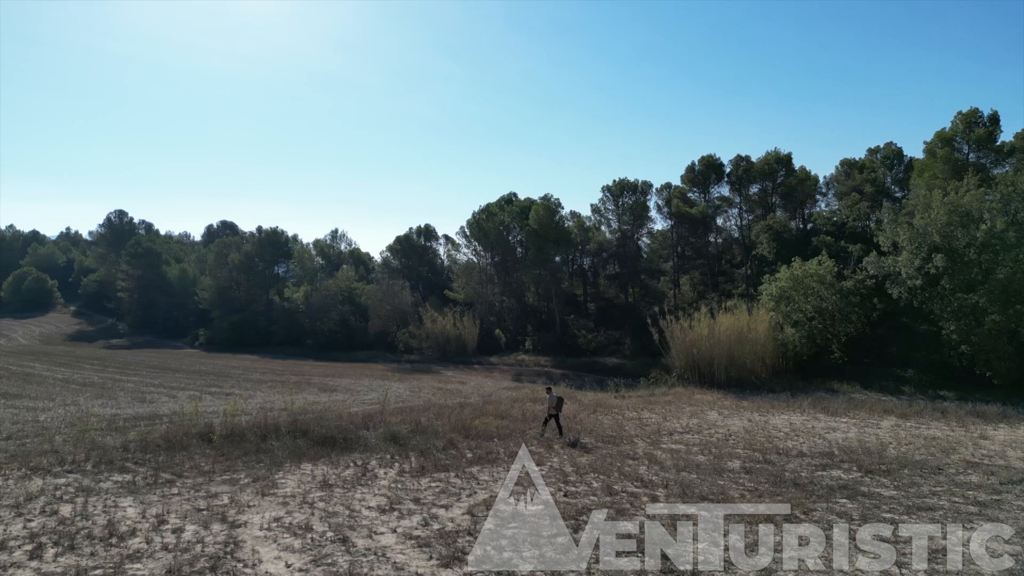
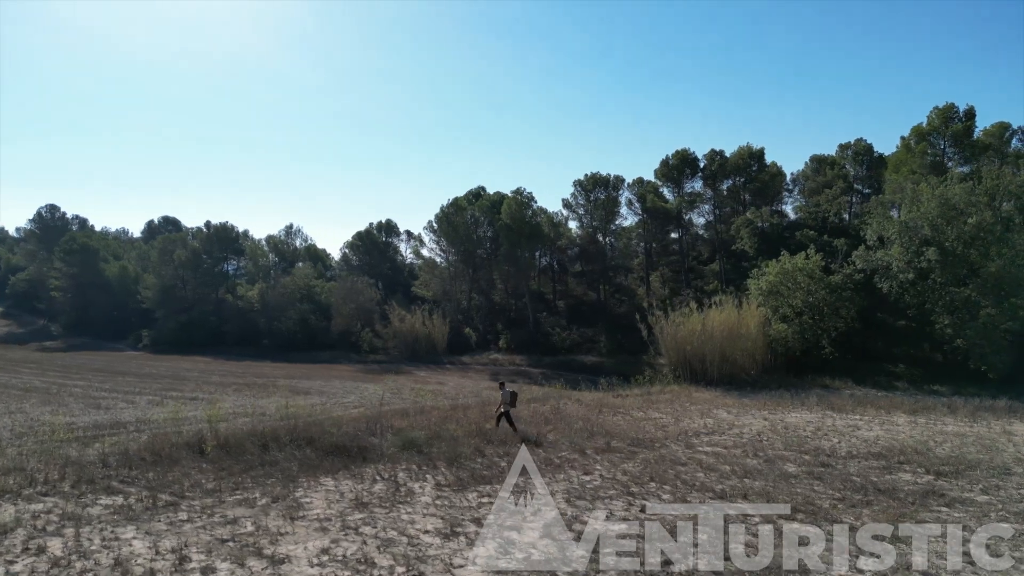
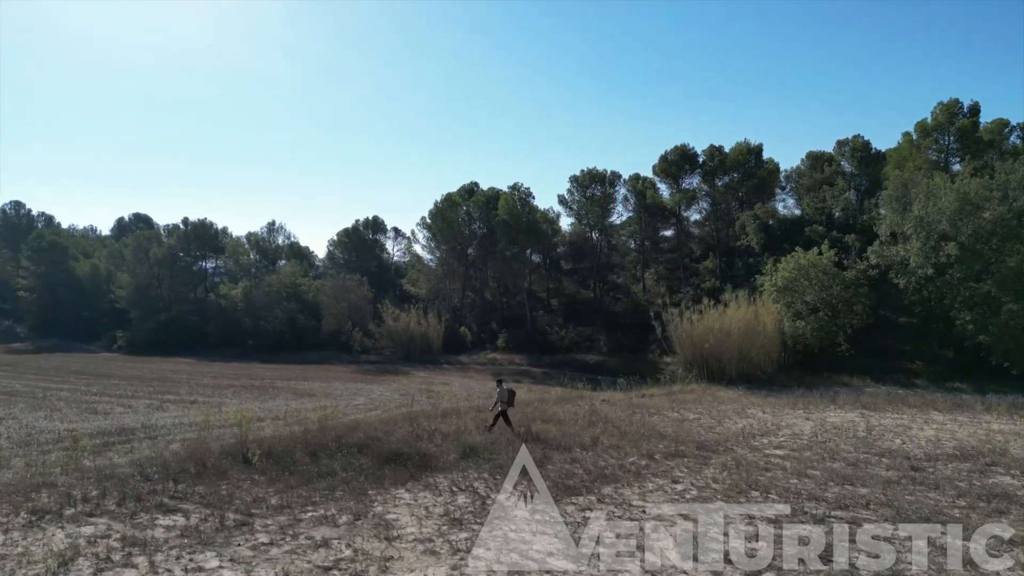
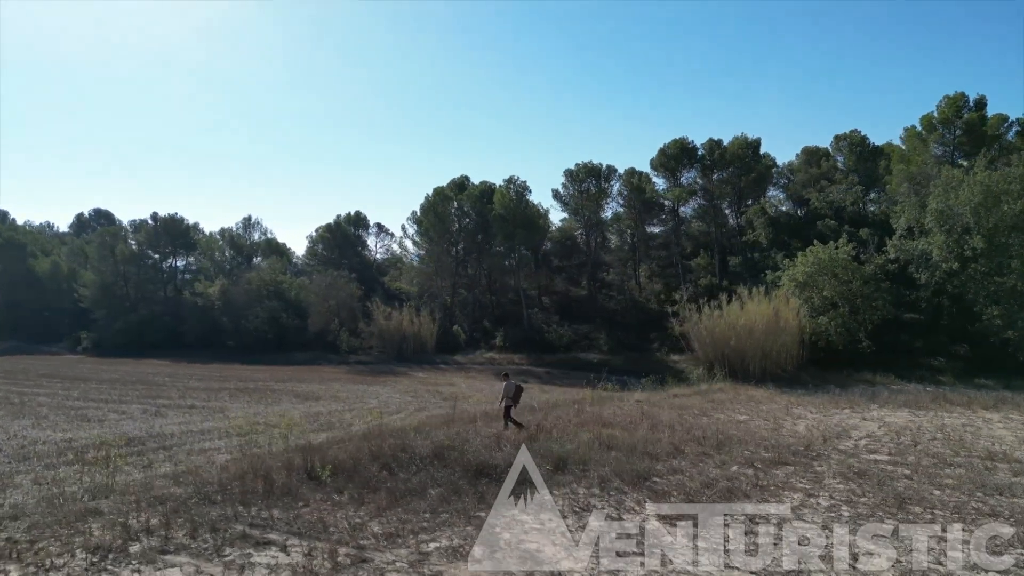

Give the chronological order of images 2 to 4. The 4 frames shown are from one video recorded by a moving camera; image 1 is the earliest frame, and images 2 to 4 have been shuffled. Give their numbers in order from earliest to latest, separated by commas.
2, 3, 4
